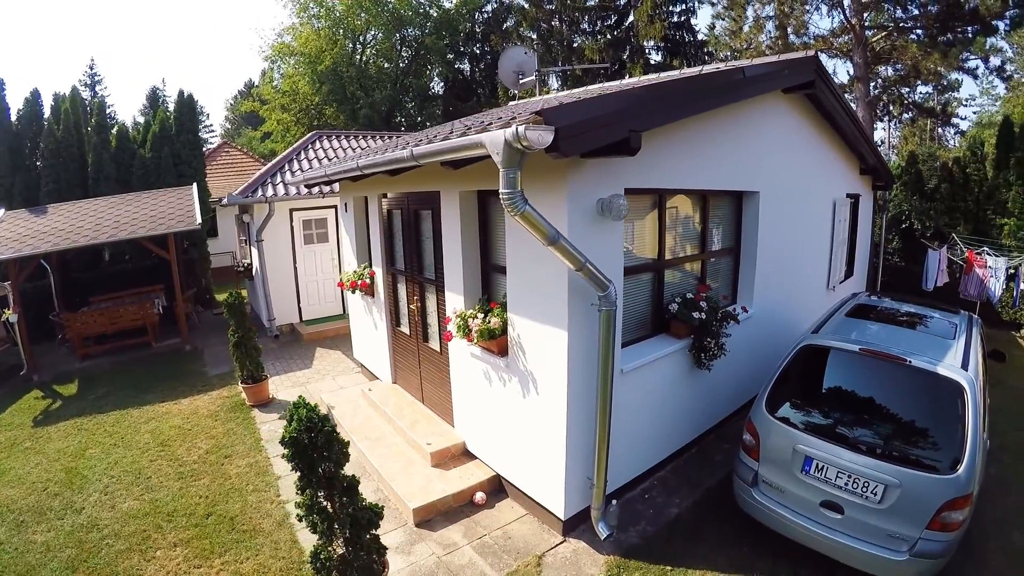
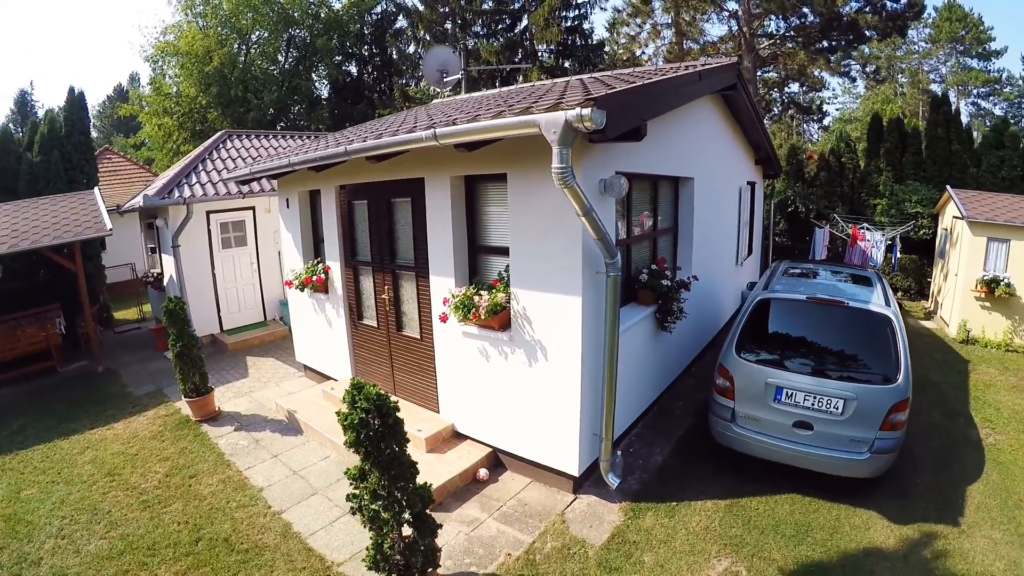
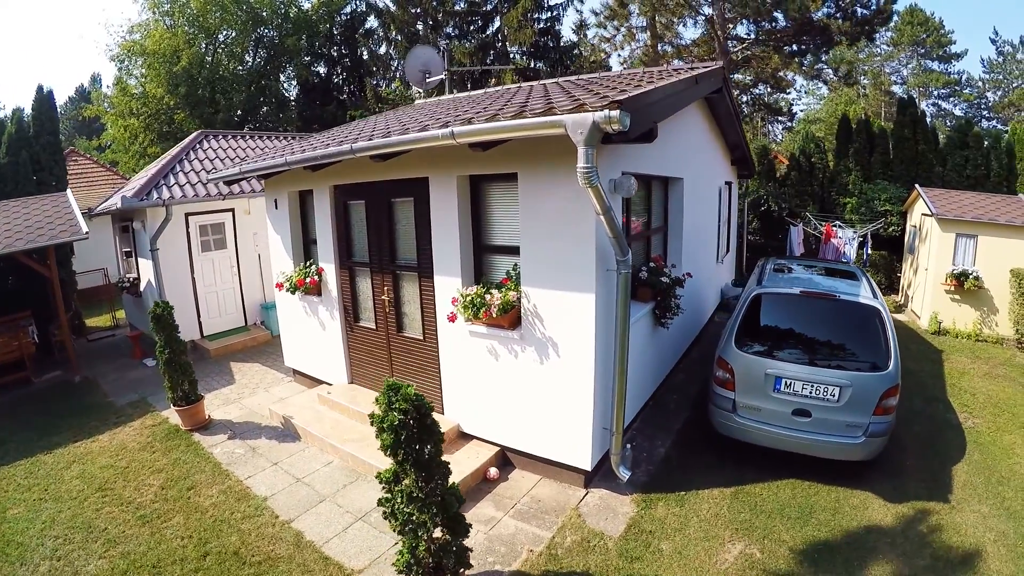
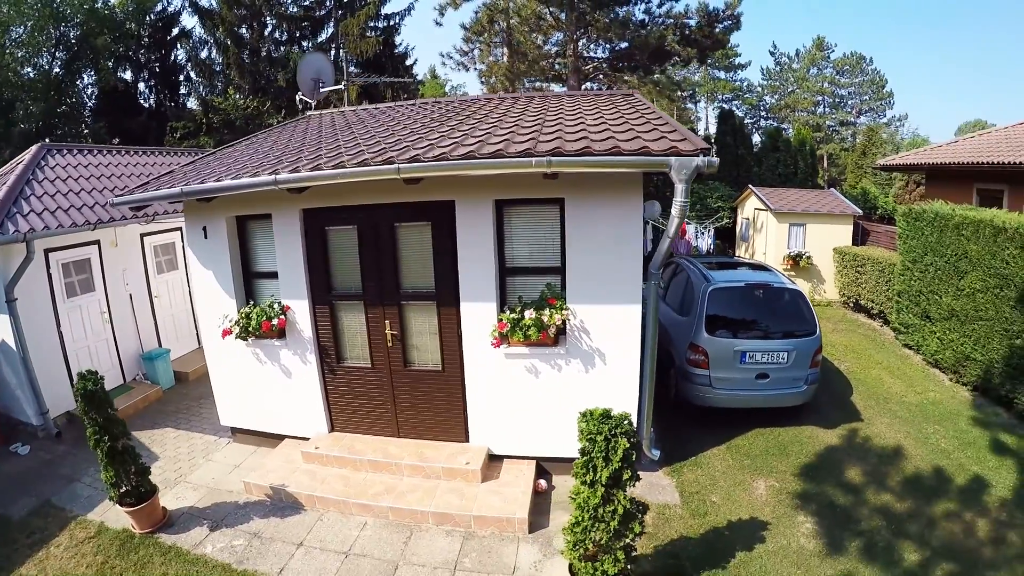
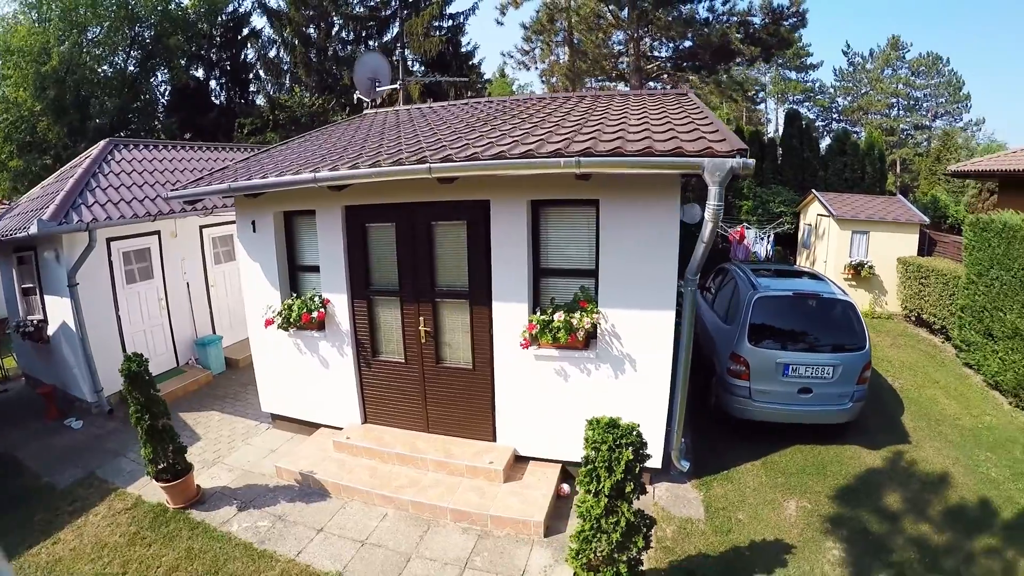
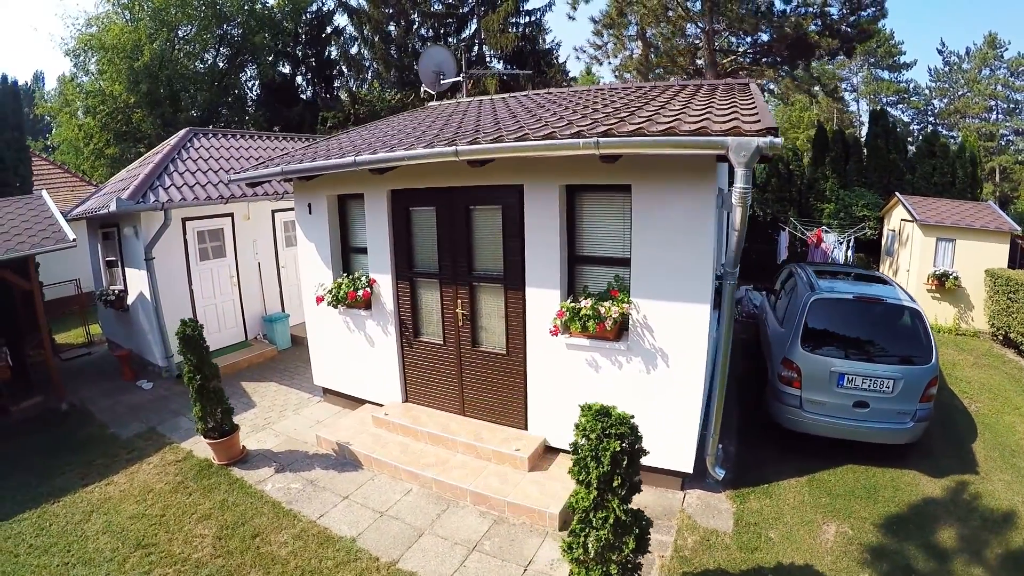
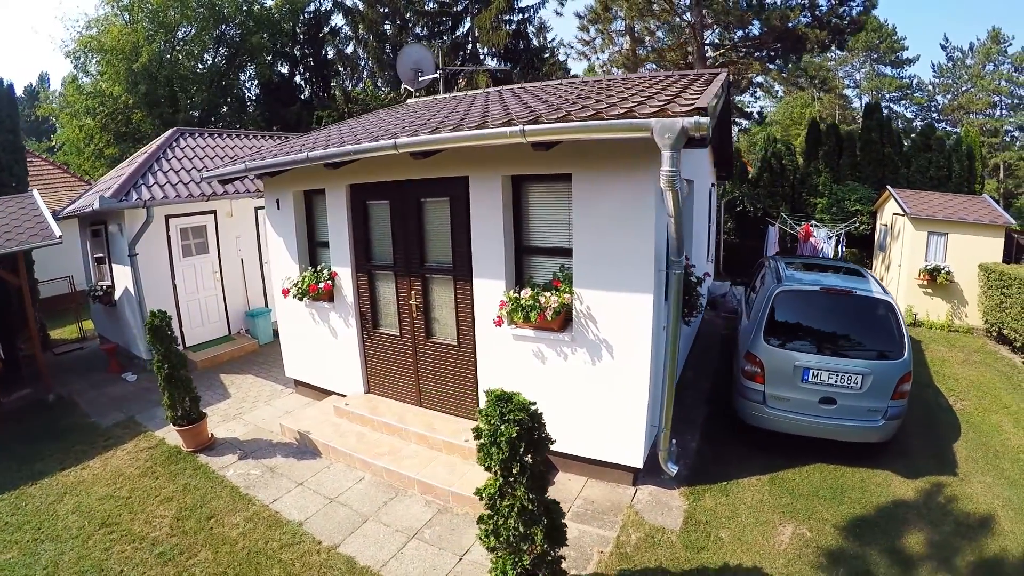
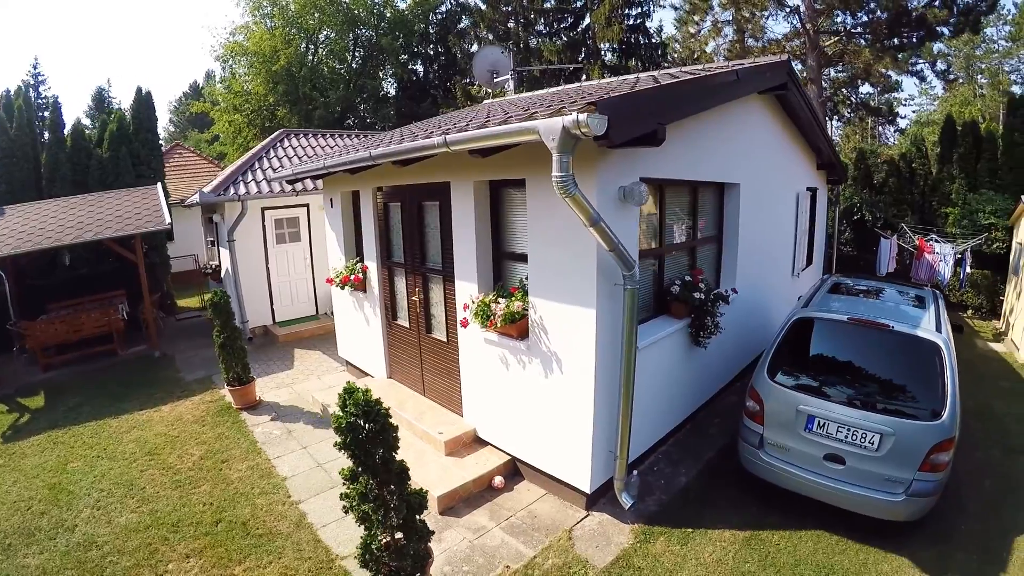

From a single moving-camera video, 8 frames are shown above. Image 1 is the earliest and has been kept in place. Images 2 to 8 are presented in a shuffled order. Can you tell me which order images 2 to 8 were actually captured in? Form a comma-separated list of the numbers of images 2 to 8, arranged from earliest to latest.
8, 2, 3, 7, 6, 5, 4
